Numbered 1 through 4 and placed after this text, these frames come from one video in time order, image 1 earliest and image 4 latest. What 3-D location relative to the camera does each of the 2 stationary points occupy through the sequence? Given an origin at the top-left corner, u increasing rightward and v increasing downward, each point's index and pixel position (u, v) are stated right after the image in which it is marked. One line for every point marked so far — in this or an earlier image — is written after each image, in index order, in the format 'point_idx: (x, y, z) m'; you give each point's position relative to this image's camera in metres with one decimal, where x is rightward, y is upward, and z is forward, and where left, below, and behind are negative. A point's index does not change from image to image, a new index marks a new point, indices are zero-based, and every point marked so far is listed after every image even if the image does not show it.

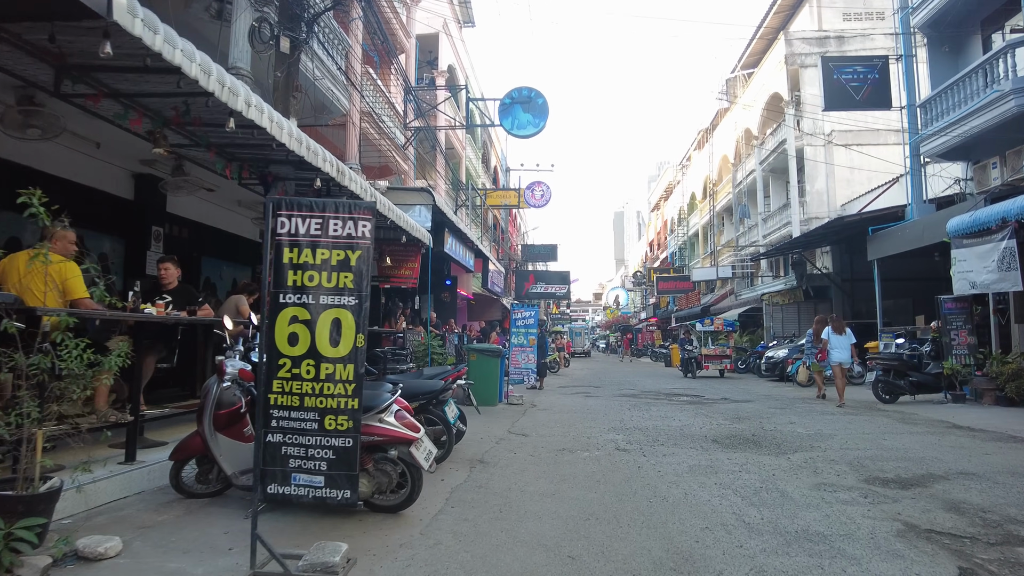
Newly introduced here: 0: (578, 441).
0: (+0.8, -1.9, +7.9) m
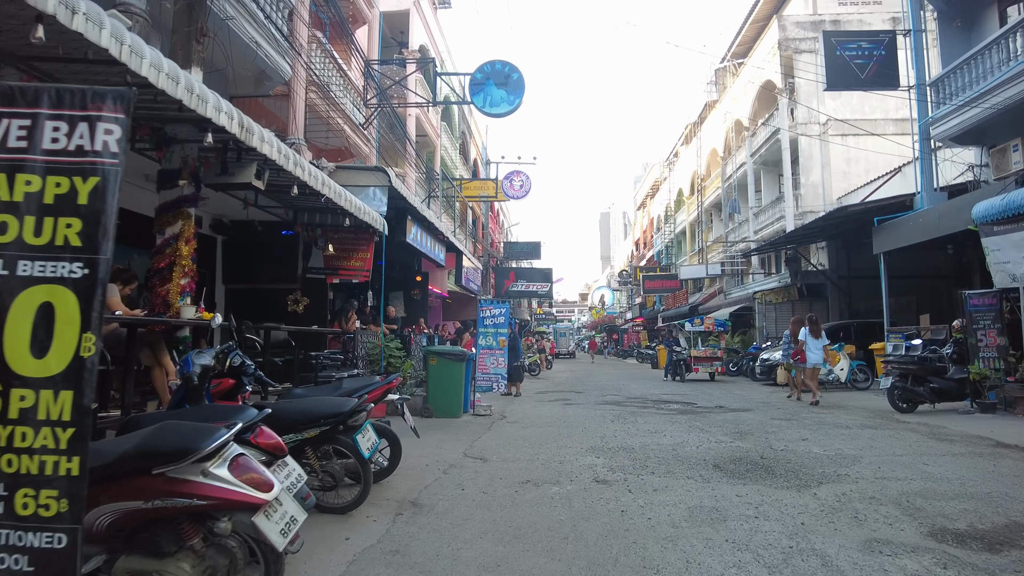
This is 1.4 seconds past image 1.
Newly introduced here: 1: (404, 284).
0: (+0.3, -1.8, +6.3) m
1: (-3.3, +0.1, +19.2) m
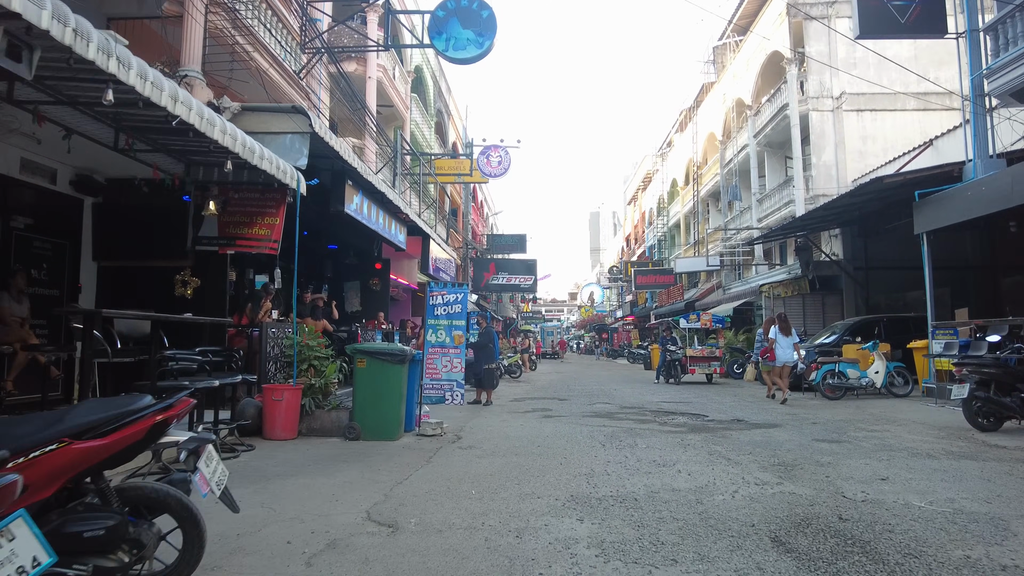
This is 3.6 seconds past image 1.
0: (-0.1, -1.5, +3.6) m
1: (-3.9, +0.4, +16.5) m
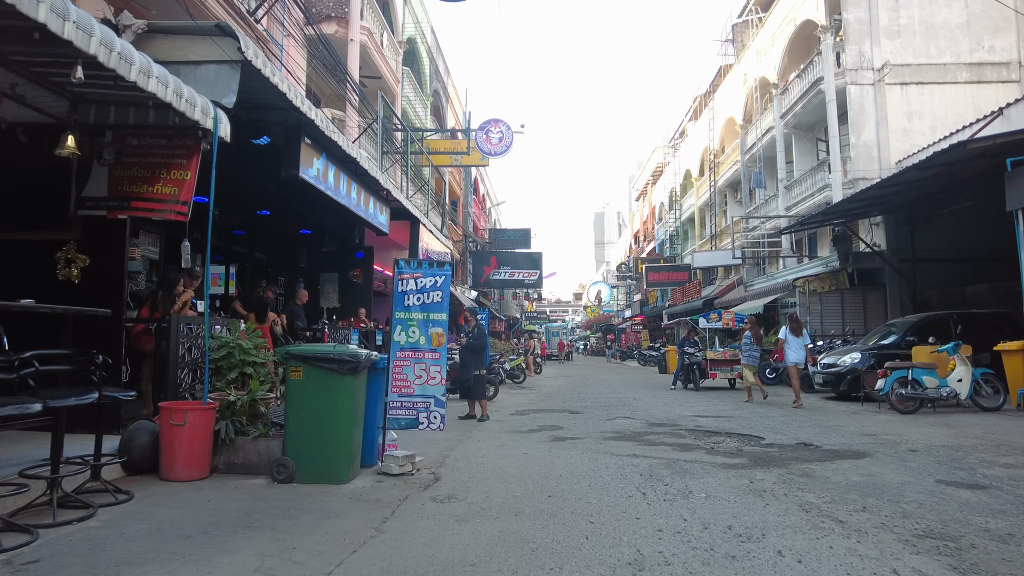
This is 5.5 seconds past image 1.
0: (-0.2, -1.3, +1.4) m
1: (-3.9, +0.6, +14.2) m
